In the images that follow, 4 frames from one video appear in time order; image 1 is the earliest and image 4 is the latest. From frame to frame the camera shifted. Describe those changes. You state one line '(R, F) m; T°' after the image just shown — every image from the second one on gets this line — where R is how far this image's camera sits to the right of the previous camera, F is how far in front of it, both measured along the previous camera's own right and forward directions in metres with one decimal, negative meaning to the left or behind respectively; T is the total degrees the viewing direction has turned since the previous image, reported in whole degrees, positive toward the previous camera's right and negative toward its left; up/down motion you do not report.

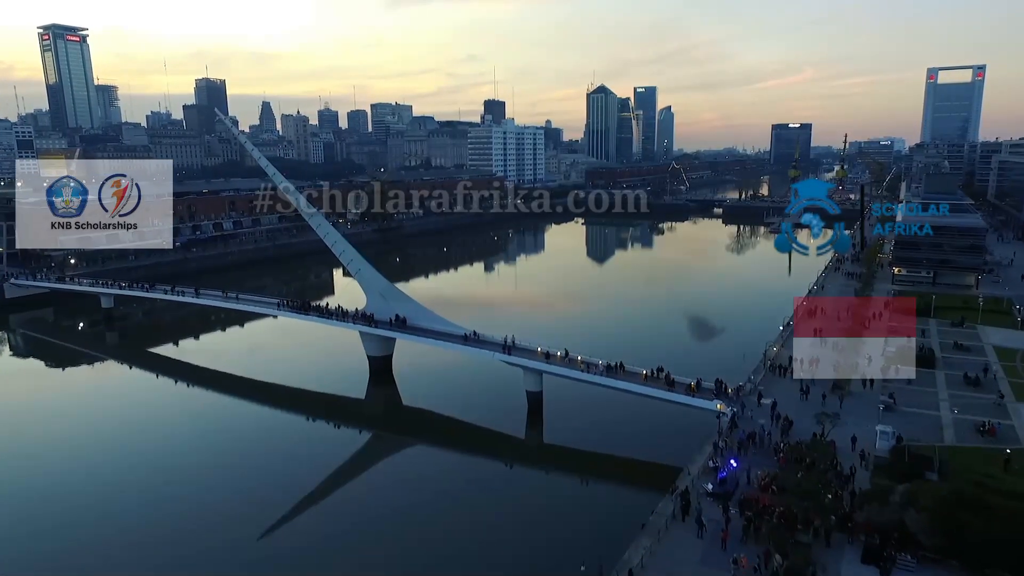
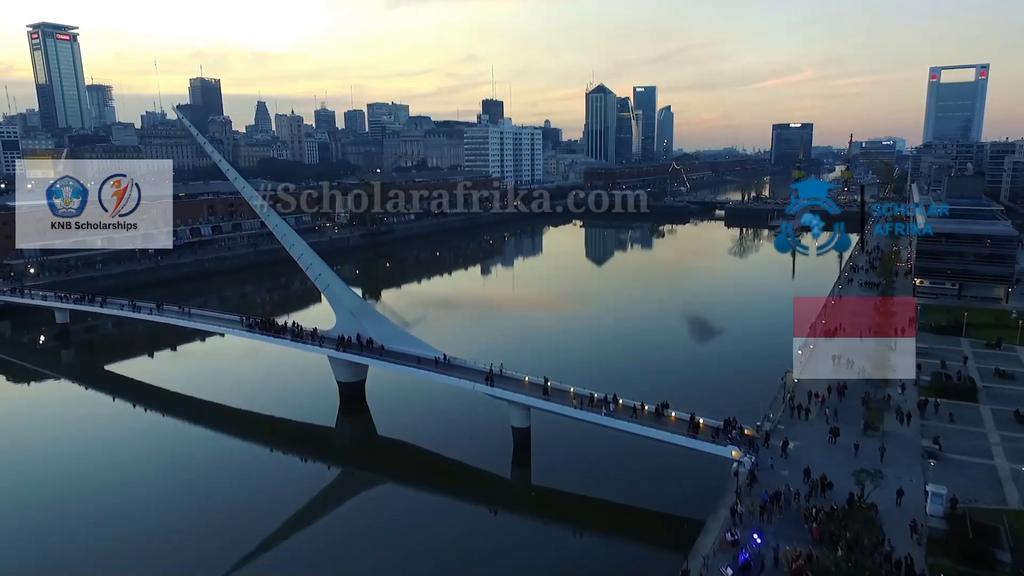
(+0.3, +1.5) m; 0°
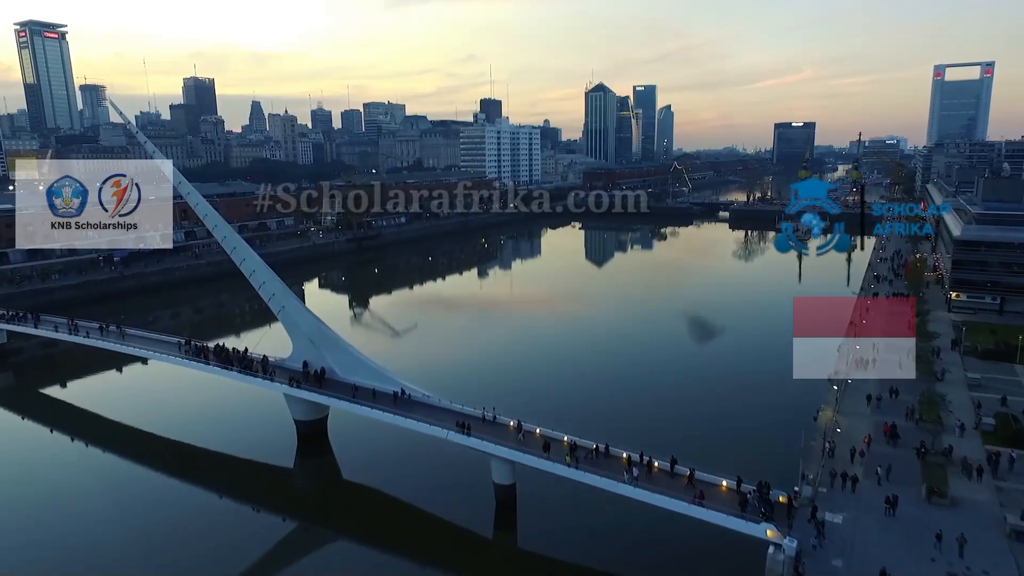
(+0.3, +1.8) m; 0°
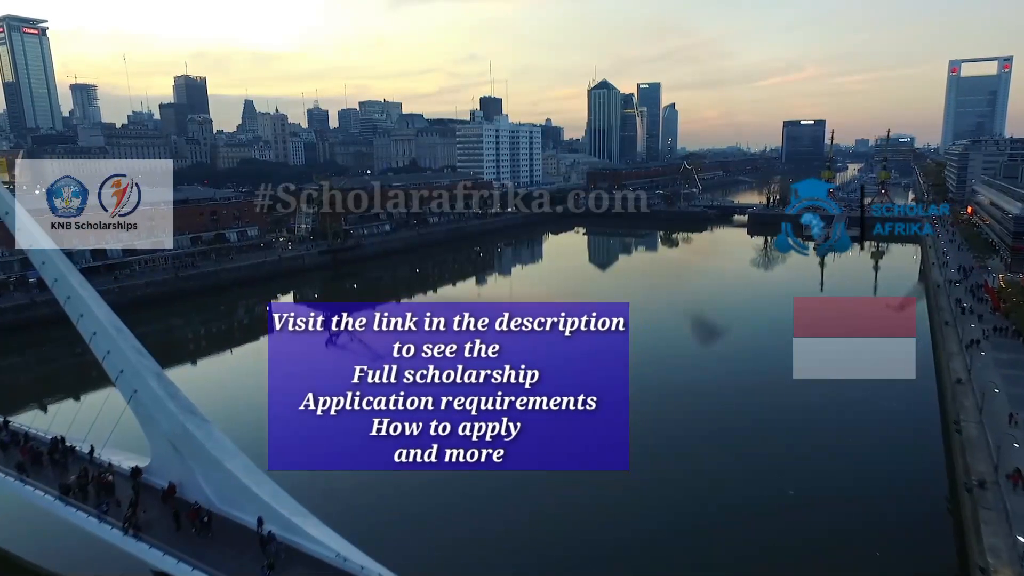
(+0.3, +4.0) m; 0°
